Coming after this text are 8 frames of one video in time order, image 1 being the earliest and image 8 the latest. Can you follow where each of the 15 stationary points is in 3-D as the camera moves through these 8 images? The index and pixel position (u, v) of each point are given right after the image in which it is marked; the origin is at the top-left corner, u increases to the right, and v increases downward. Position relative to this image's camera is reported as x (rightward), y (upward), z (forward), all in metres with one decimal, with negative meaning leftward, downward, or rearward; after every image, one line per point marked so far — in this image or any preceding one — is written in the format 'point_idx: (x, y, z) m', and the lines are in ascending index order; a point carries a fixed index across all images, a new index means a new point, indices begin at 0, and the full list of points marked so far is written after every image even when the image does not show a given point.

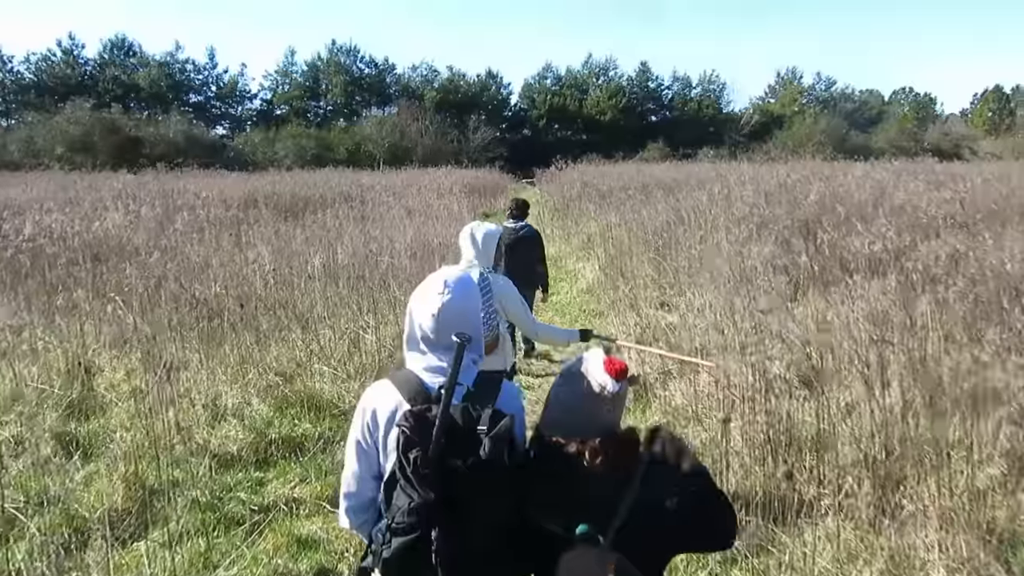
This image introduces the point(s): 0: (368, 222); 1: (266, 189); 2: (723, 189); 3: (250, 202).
0: (-1.9, +1.0, +11.7) m
1: (-5.1, +2.1, +17.9) m
2: (+3.1, +1.5, +13.2) m
3: (-4.4, +1.5, +14.8) m
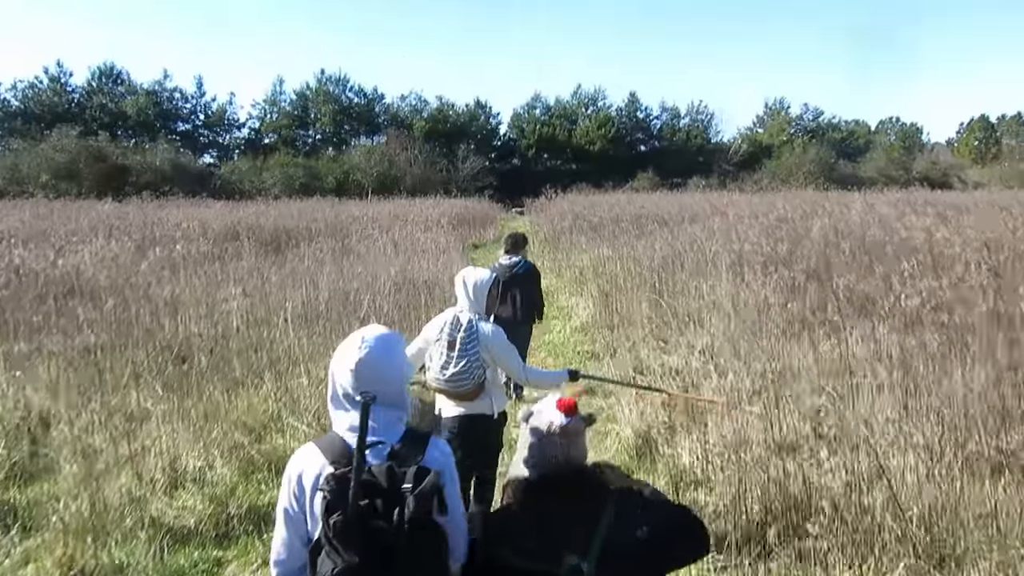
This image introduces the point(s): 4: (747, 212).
0: (-2.0, +0.5, +11.3) m
1: (-5.3, +1.4, +17.5) m
2: (+3.0, +0.9, +12.8) m
3: (-4.6, +0.9, +14.4) m
4: (+4.1, +1.3, +15.0) m
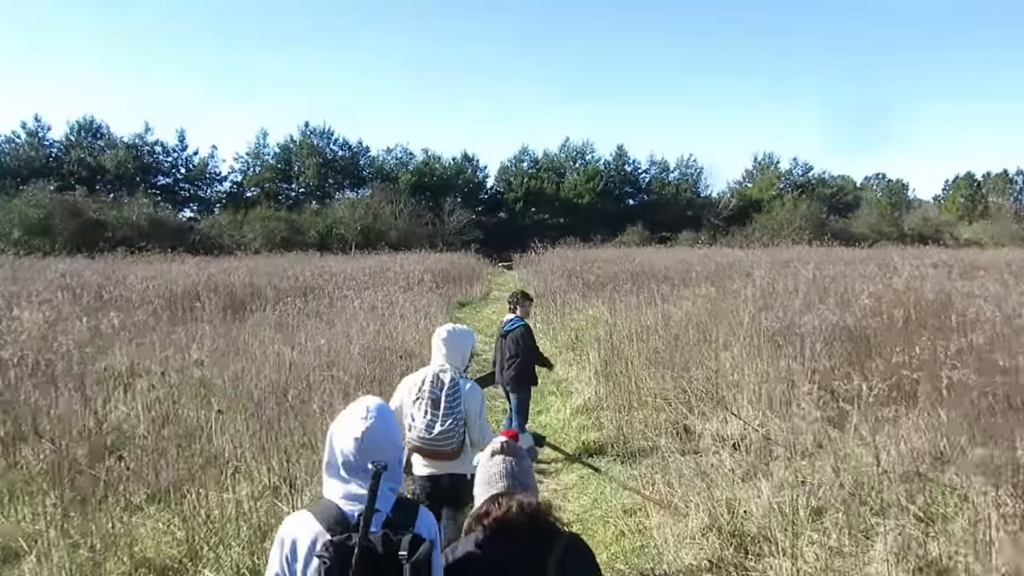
0: (-2.2, -0.3, +10.0) m
1: (-5.5, +0.2, +16.2) m
2: (+2.8, 0.0, +11.7) m
3: (-4.8, -0.1, +13.1) m
4: (+3.9, +0.3, +13.8) m
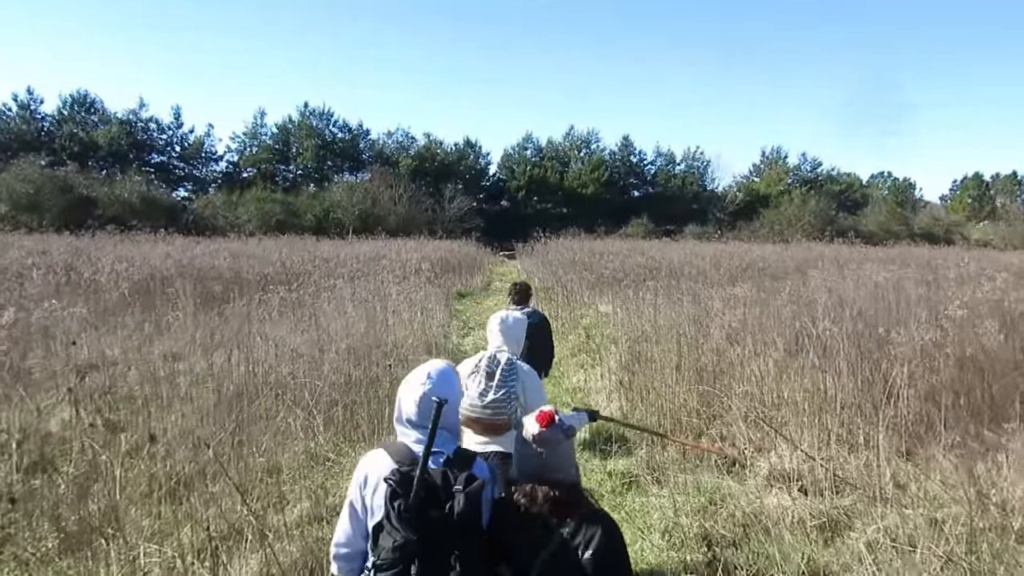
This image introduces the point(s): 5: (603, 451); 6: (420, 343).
0: (-2.1, -0.2, +8.9) m
1: (-5.4, +0.5, +15.0) m
2: (+2.9, 0.0, +10.6) m
3: (-4.7, +0.2, +11.9) m
4: (+4.0, +0.3, +12.7) m
5: (+0.7, -1.2, +6.5) m
6: (-0.9, -0.5, +8.6) m
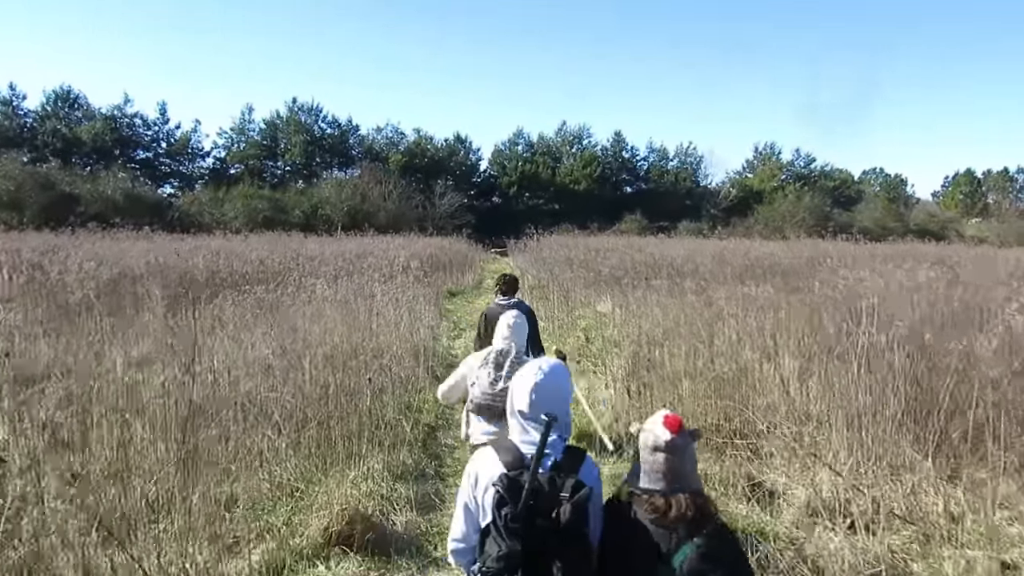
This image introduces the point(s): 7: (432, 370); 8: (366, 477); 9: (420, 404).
0: (-2.1, -0.2, +8.2) m
1: (-5.5, +0.5, +14.3) m
2: (+2.8, +0.1, +9.9) m
3: (-4.8, +0.1, +11.2) m
4: (+3.9, +0.3, +12.1) m
5: (+0.7, -1.3, +5.9) m
6: (-1.0, -0.5, +7.9) m
7: (-0.8, -0.8, +8.4) m
8: (-0.9, -1.2, +5.1) m
9: (-0.8, -0.9, +6.9) m
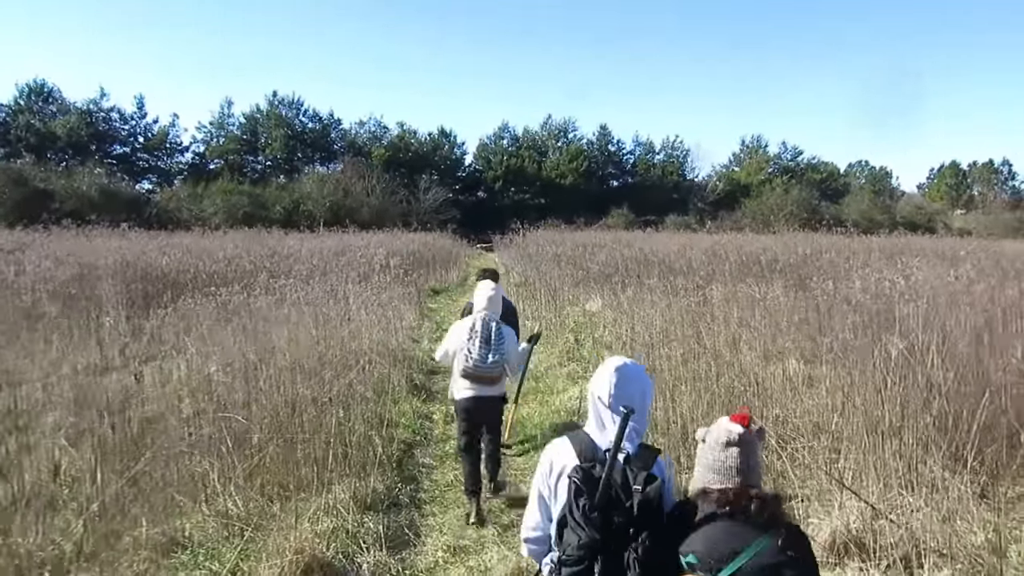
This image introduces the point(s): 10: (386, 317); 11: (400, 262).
0: (-2.3, -0.2, +7.6) m
1: (-5.8, +0.5, +13.6) m
2: (+2.7, +0.1, +9.4) m
3: (-4.9, +0.1, +10.6) m
4: (+3.7, +0.4, +11.6) m
5: (+0.6, -1.3, +5.3) m
6: (-1.1, -0.6, +7.4) m
7: (-0.9, -0.8, +7.8) m
8: (-1.0, -1.2, +4.6) m
9: (-0.9, -1.0, +6.3) m
10: (-1.2, -0.3, +8.5) m
11: (-2.1, +0.5, +15.9) m
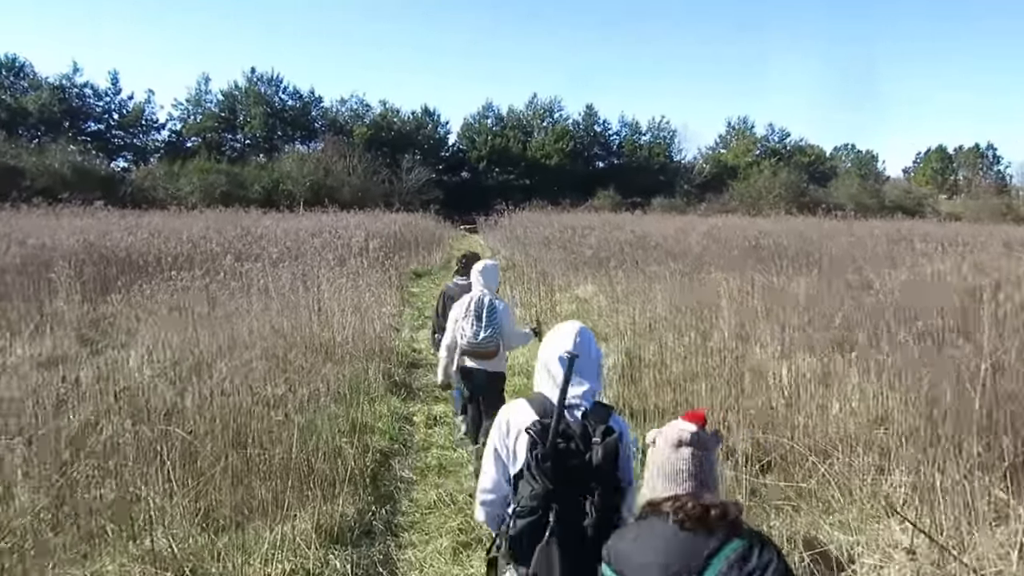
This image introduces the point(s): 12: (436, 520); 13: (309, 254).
0: (-2.4, -0.1, +6.8) m
1: (-6.0, +0.7, +12.8) m
2: (+2.5, +0.2, +8.7) m
3: (-5.1, +0.3, +9.8) m
4: (+3.5, +0.5, +10.9) m
5: (+0.5, -1.2, +4.7) m
6: (-1.2, -0.4, +6.6) m
7: (-1.0, -0.7, +7.1) m
8: (-1.0, -1.1, +3.9) m
9: (-0.9, -0.9, +5.6) m
10: (-1.4, -0.2, +7.7) m
11: (-2.3, +0.8, +15.2) m
12: (-0.4, -1.2, +4.6) m
13: (-2.6, +0.4, +10.7) m
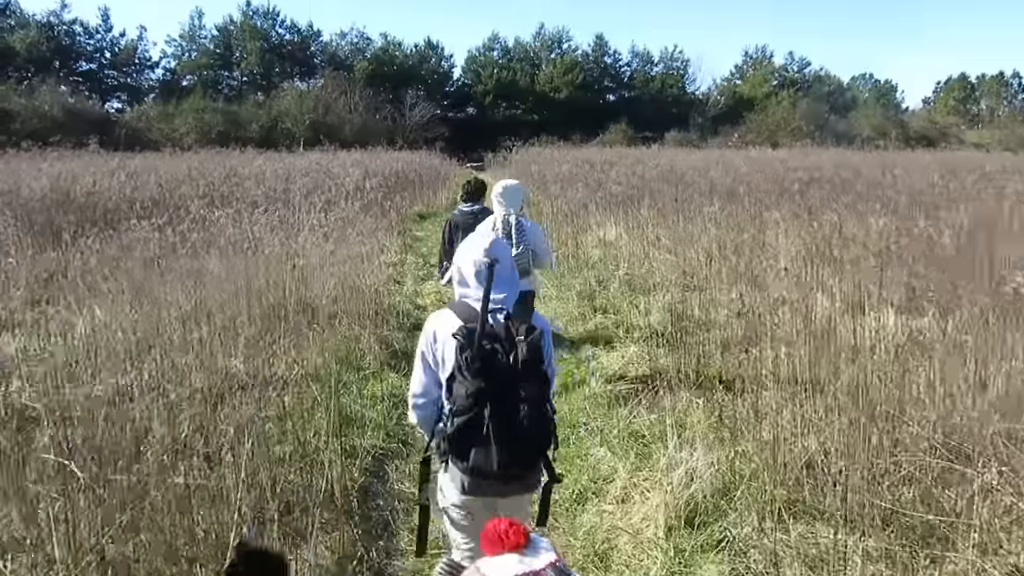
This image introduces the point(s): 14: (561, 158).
0: (-2.2, +0.2, +5.6) m
1: (-5.8, +1.4, +11.6) m
2: (+2.7, +0.7, +7.5) m
3: (-4.9, +0.8, +8.5) m
4: (+3.7, +1.2, +9.6) m
5: (+0.7, -1.0, +3.5) m
6: (-1.0, -0.1, +5.5) m
7: (-0.9, -0.3, +6.0) m
8: (-0.9, -1.0, +2.7) m
9: (-0.8, -0.6, +4.5) m
10: (-1.2, +0.2, +6.5) m
11: (-2.1, +1.7, +13.9) m
12: (-0.3, -1.0, +3.4) m
13: (-2.4, +1.0, +9.5) m
14: (+1.1, +2.9, +19.1) m
